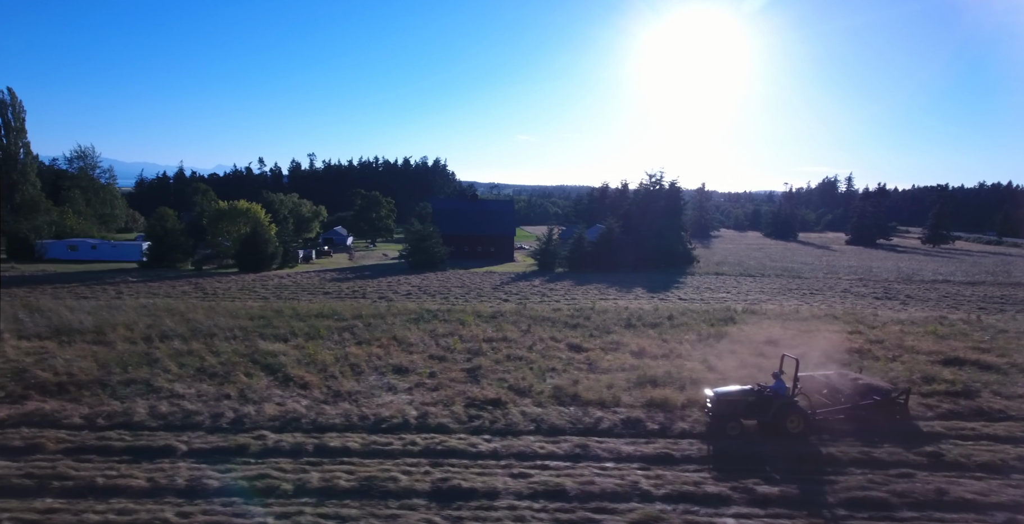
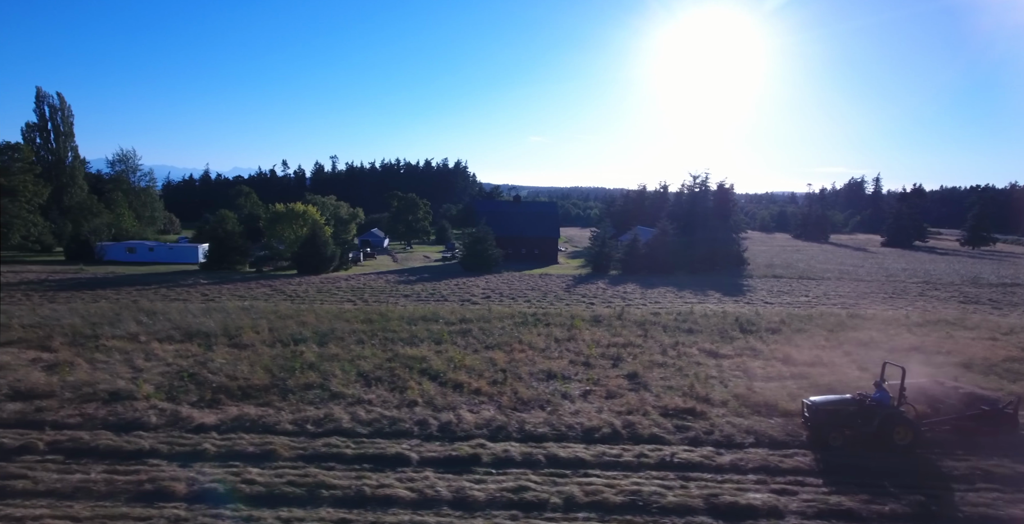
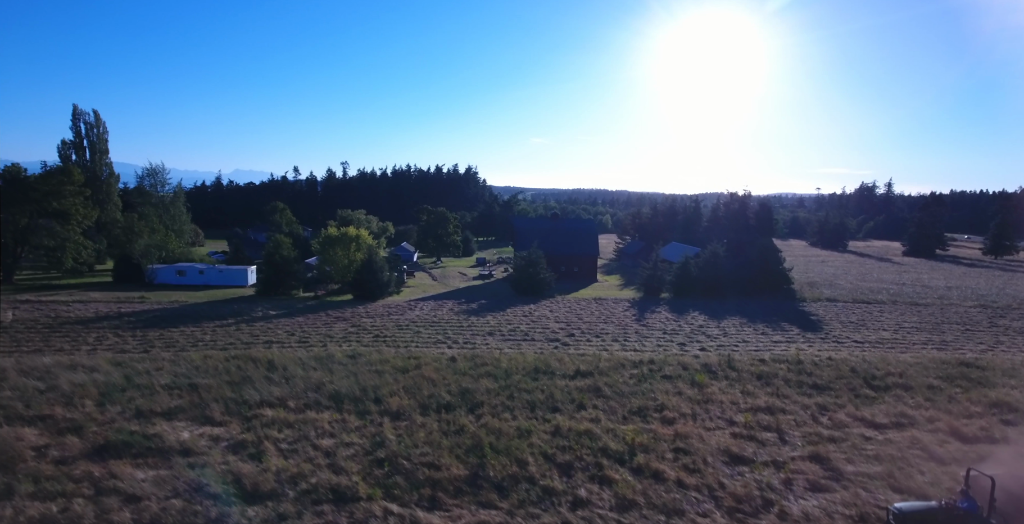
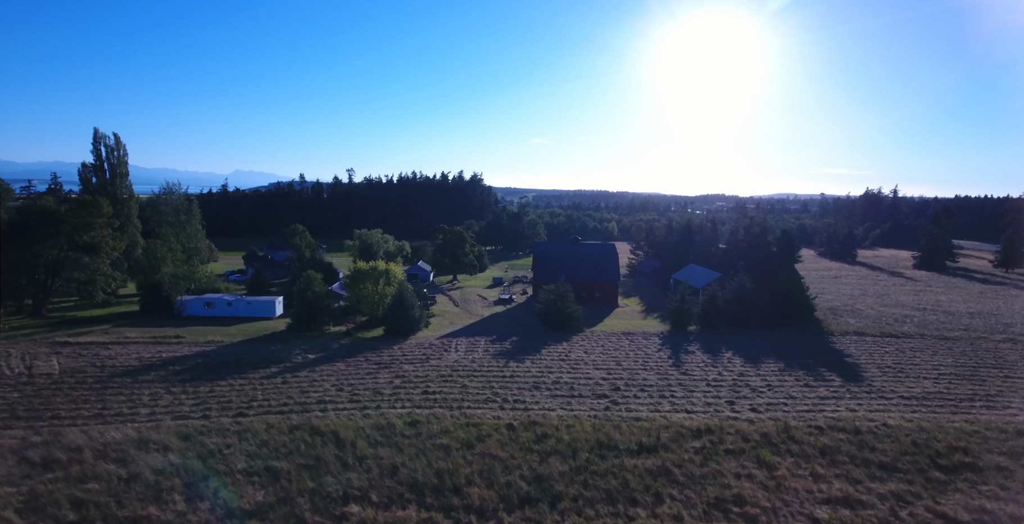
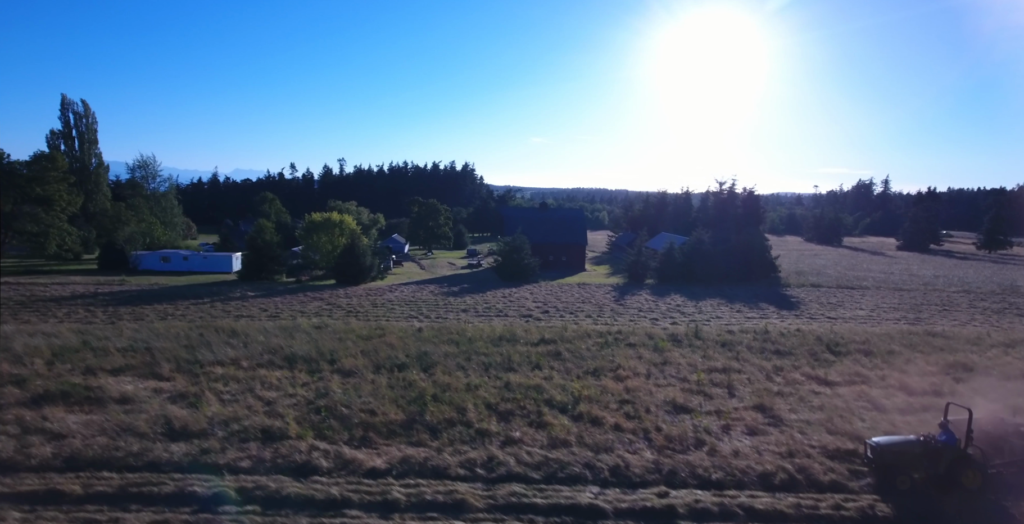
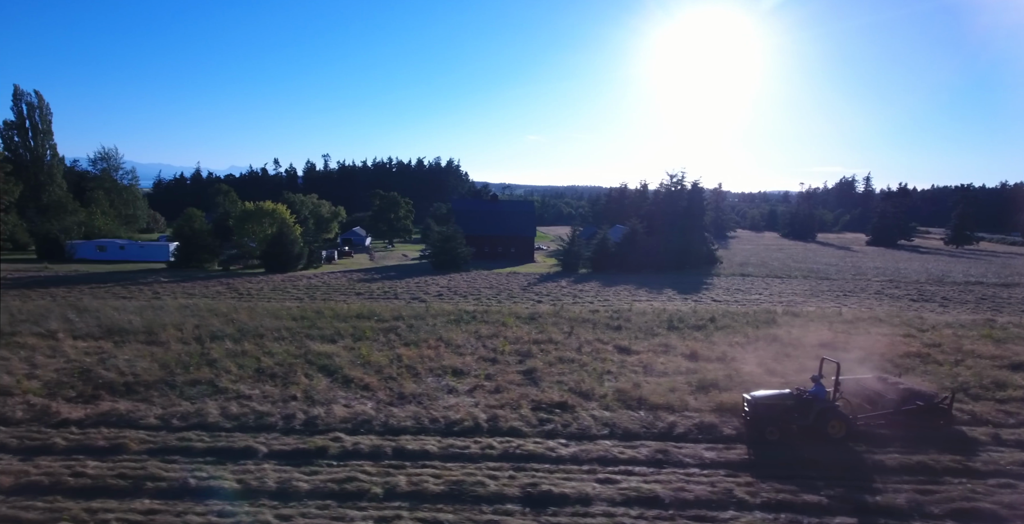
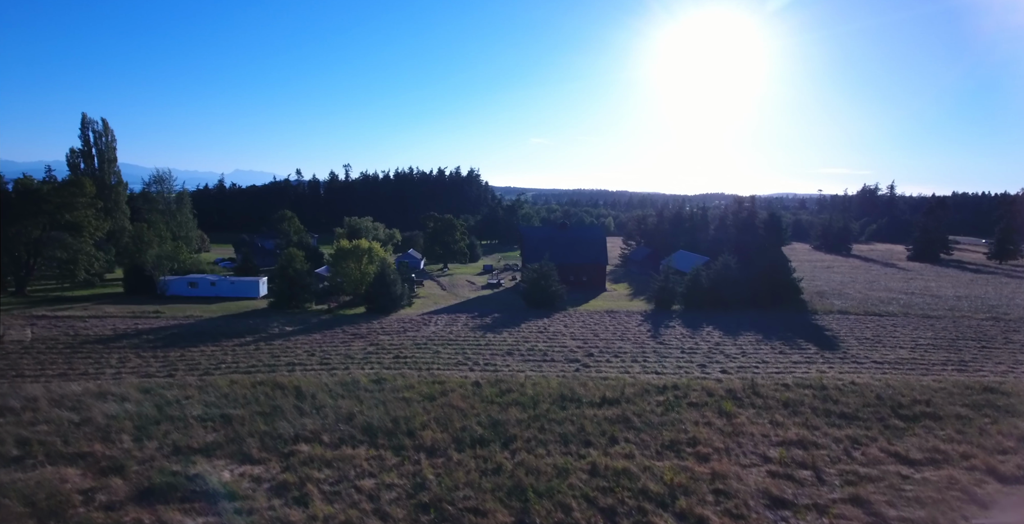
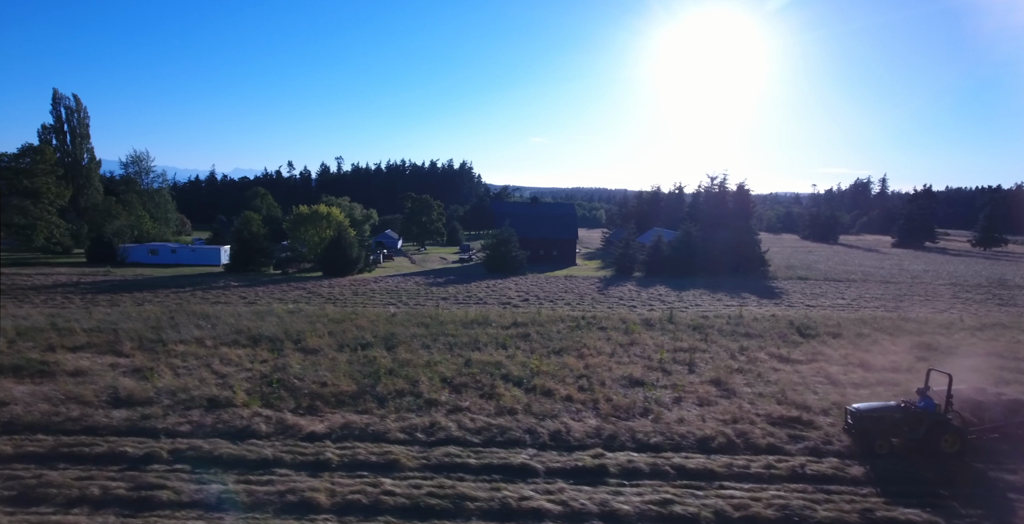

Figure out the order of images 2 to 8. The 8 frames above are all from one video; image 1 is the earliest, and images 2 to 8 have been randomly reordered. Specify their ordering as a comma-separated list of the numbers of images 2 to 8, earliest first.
6, 2, 8, 5, 3, 7, 4
